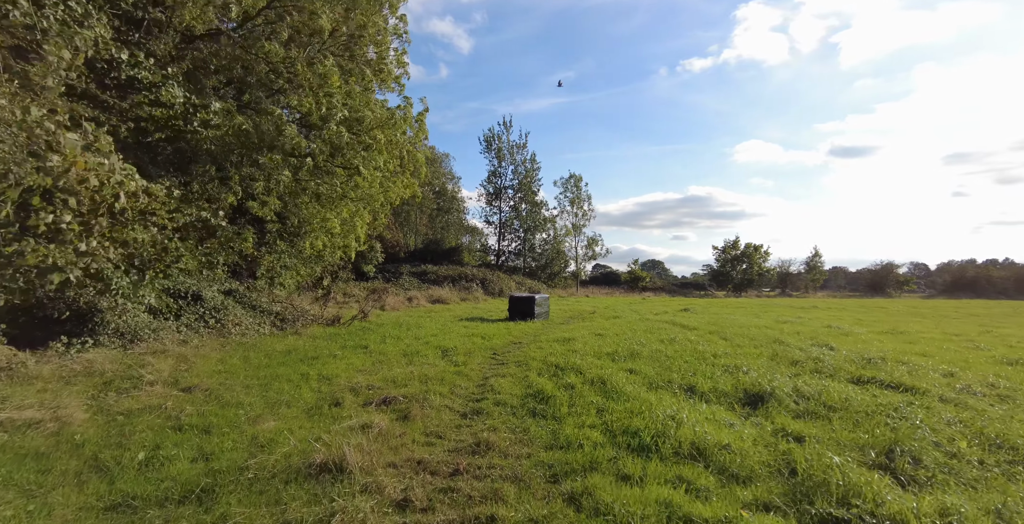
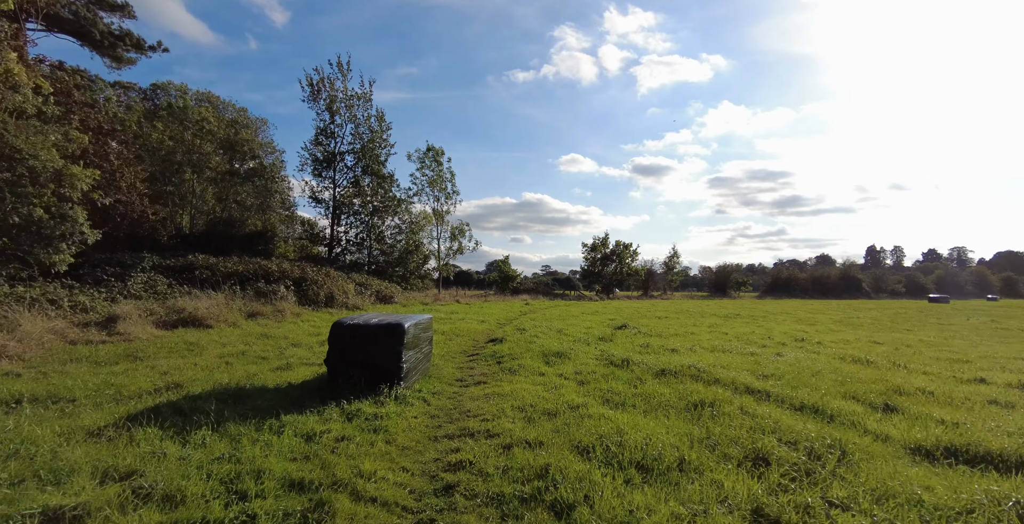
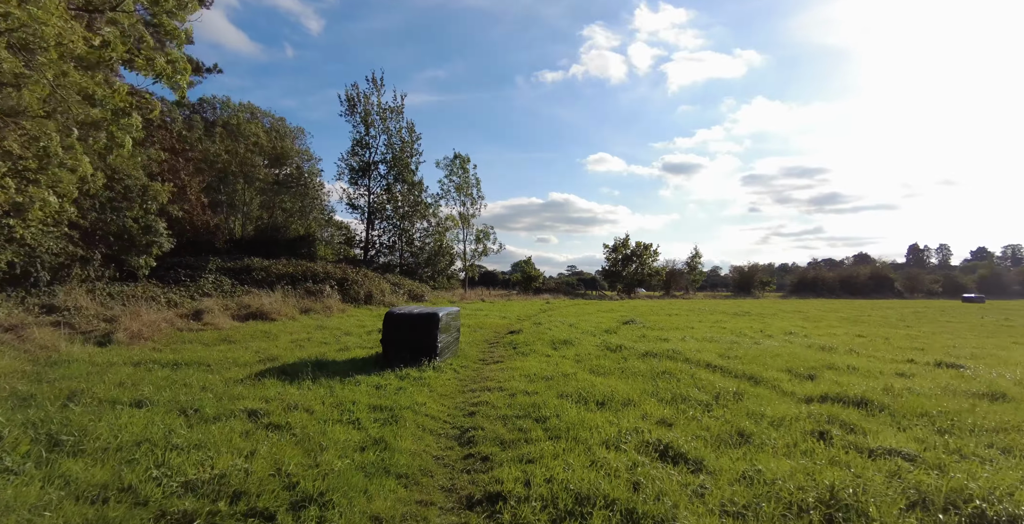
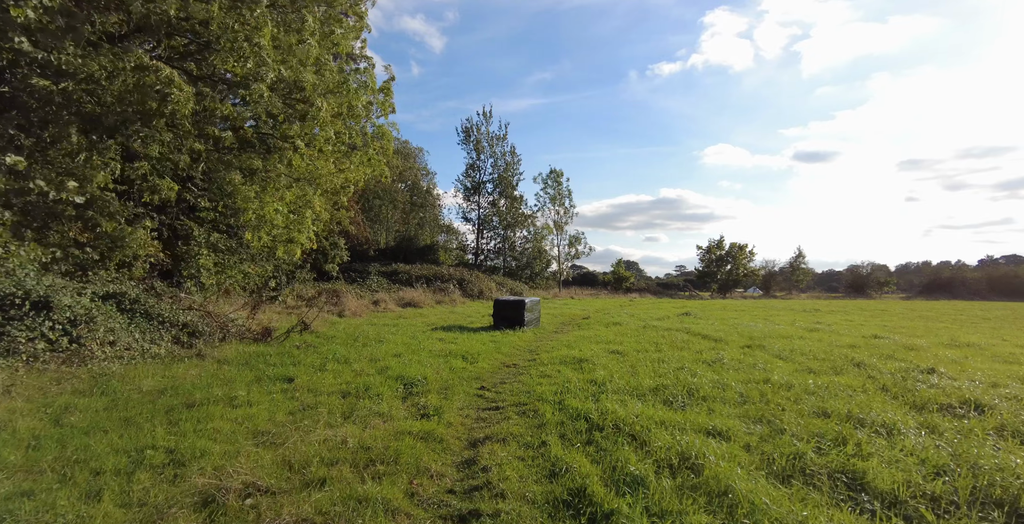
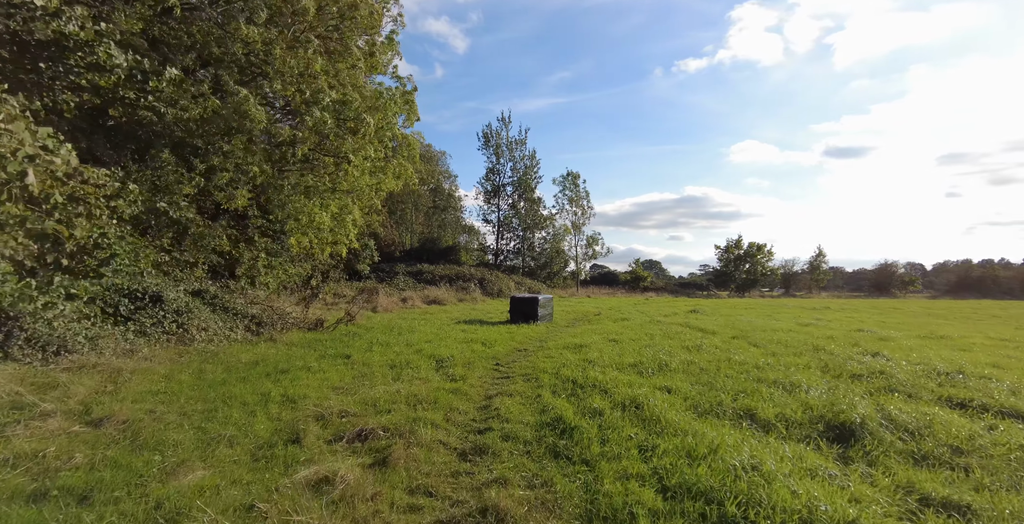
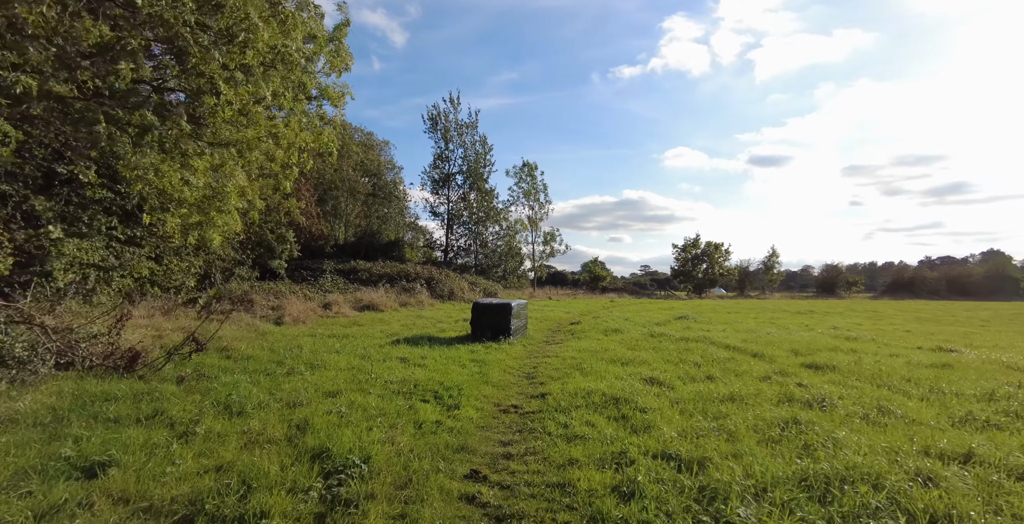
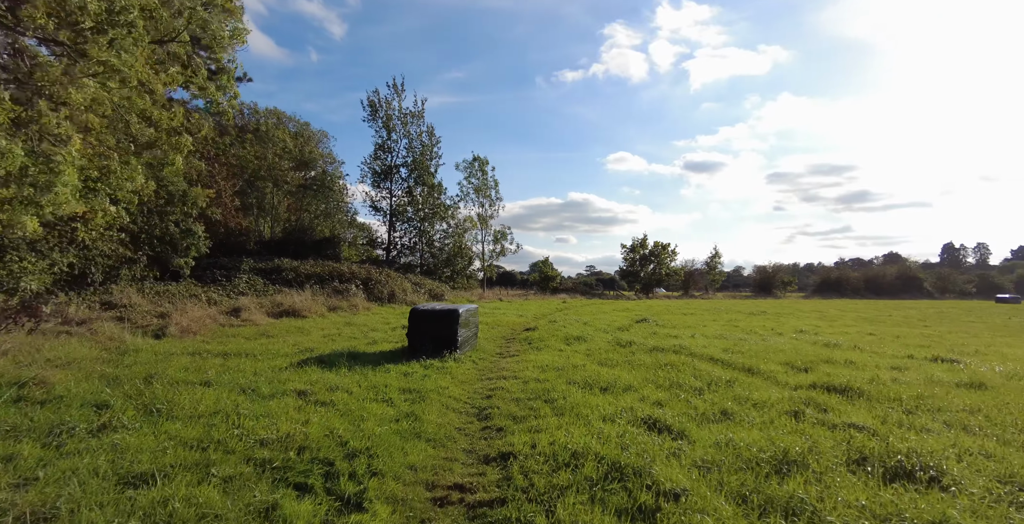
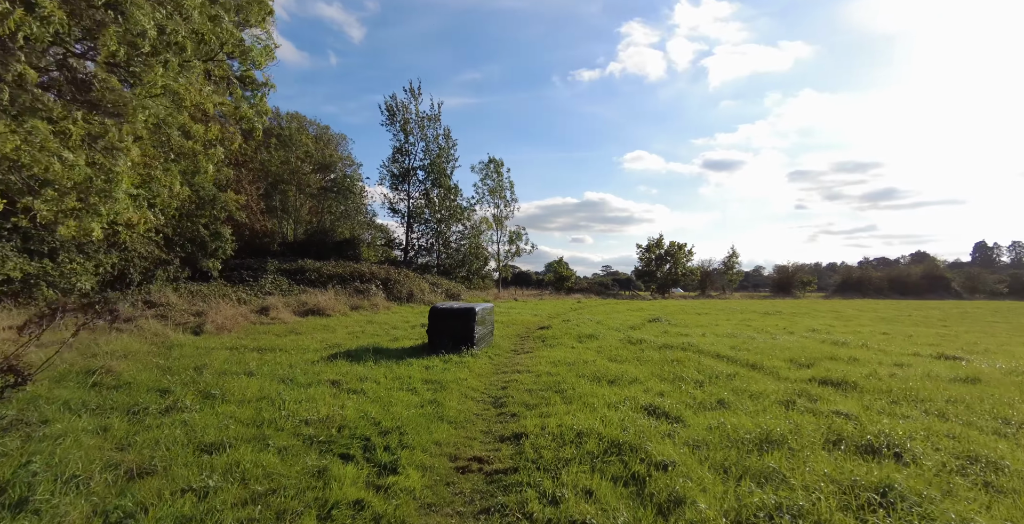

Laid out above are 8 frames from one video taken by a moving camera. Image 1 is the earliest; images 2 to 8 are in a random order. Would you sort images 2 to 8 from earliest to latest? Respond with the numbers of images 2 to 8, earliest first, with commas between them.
5, 4, 6, 8, 7, 3, 2
